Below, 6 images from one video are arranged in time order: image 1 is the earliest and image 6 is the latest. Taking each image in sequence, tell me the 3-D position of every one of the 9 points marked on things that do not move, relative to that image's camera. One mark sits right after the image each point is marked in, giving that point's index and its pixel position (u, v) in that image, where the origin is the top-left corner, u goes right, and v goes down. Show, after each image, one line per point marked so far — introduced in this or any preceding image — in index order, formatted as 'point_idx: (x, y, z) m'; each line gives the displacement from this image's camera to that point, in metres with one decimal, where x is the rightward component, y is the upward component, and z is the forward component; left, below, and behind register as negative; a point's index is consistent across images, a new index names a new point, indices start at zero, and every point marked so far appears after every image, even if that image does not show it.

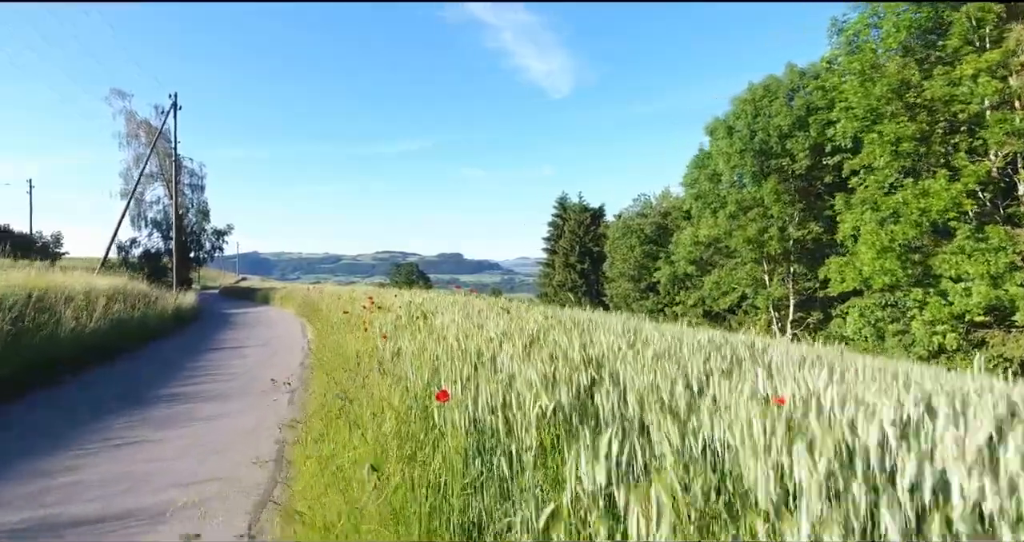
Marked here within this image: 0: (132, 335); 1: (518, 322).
0: (-8.5, -1.4, +14.4) m
1: (+0.1, -0.6, +6.9) m
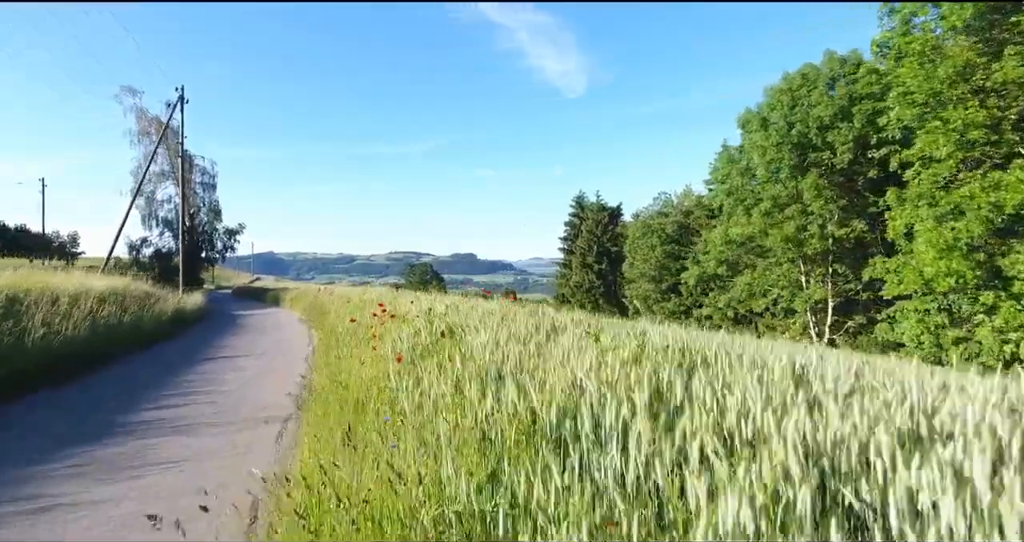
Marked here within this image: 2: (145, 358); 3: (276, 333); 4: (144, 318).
0: (-7.9, -1.4, +13.1) m
1: (+0.5, -0.6, +5.5) m
2: (-7.2, -1.7, +12.5) m
3: (-6.5, -1.7, +17.3) m
4: (-8.8, -1.1, +15.2) m
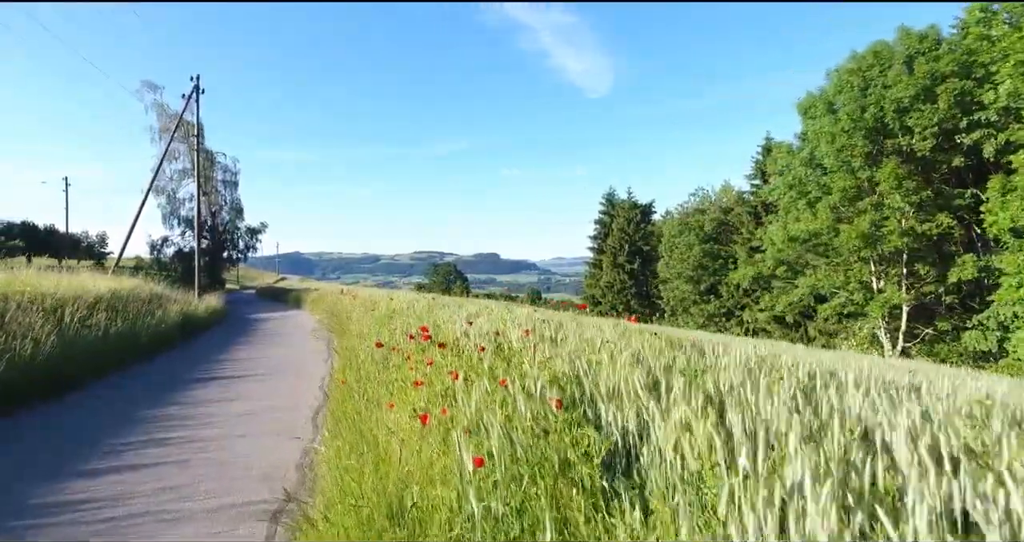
0: (-7.0, -1.4, +11.2) m
1: (+1.2, -0.6, +3.3) m
2: (-6.2, -1.7, +10.5) m
3: (-5.4, -1.7, +15.4) m
4: (-7.7, -1.2, +13.3) m
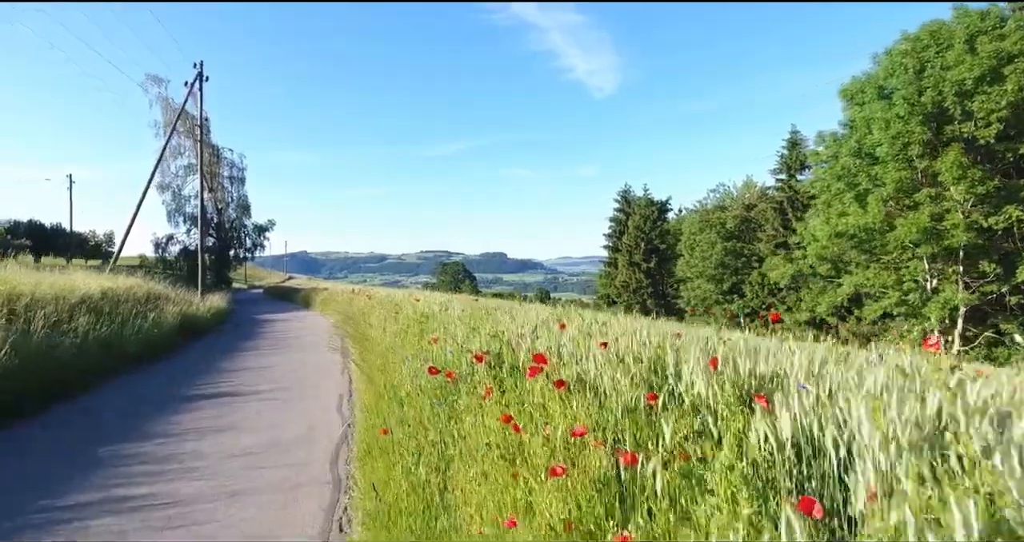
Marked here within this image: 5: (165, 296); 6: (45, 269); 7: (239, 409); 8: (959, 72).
0: (-6.3, -1.4, +9.7) m
1: (+1.8, -0.6, +1.6) m
2: (-5.5, -1.7, +9.0) m
3: (-4.6, -1.7, +13.8) m
4: (-7.0, -1.1, +11.8) m
5: (-9.9, -0.7, +18.1) m
6: (-12.8, +0.1, +17.4) m
7: (-3.1, -1.6, +7.2) m
8: (+13.9, +6.1, +19.6) m
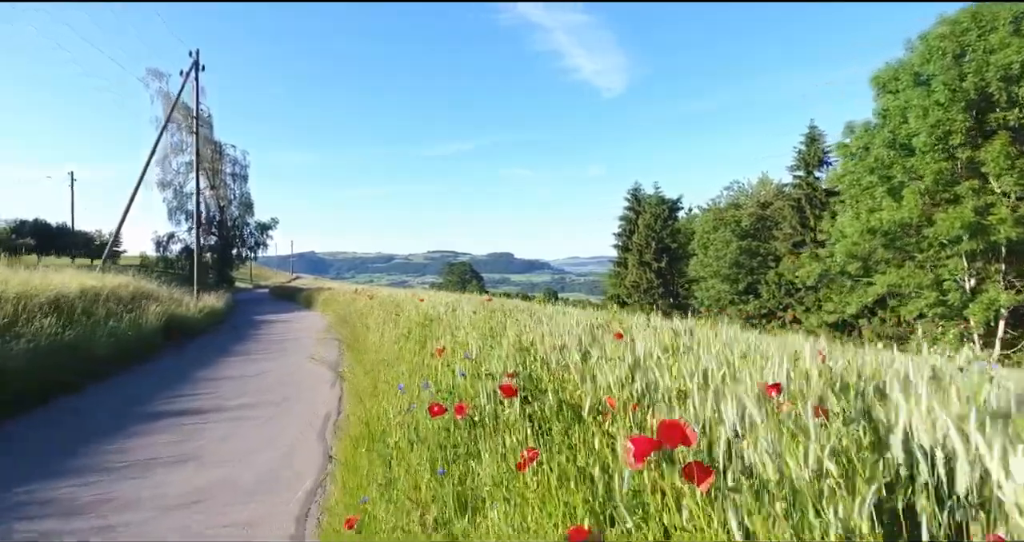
0: (-6.0, -1.3, +8.5) m
1: (+1.9, -0.5, +0.4) m
2: (-5.3, -1.6, +7.8) m
3: (-4.3, -1.6, +12.6) m
4: (-6.8, -1.0, +10.6) m
5: (-9.6, -0.7, +17.0) m
6: (-12.5, +0.2, +16.3) m
7: (-2.9, -1.5, +6.0) m
8: (+14.2, +6.2, +18.2) m
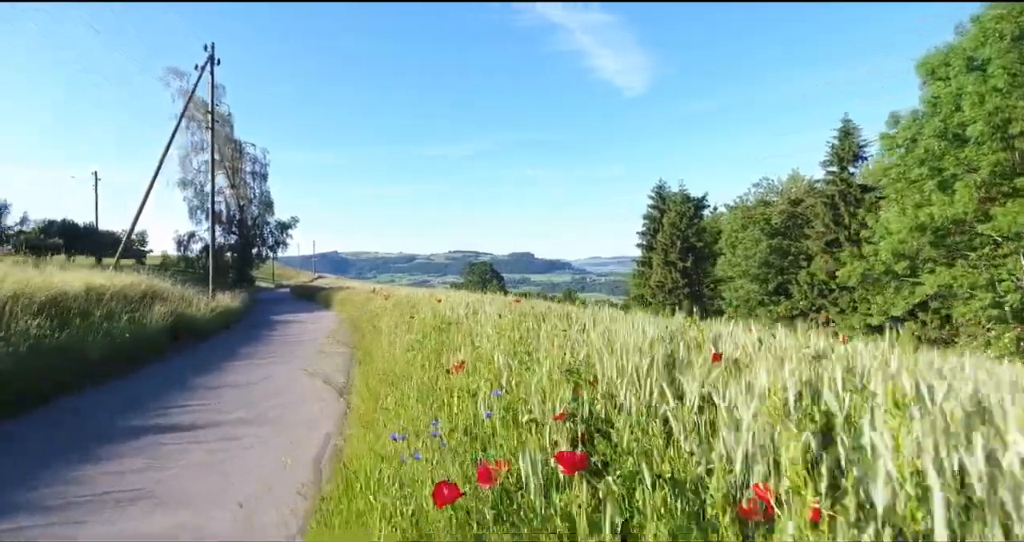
0: (-5.7, -1.3, +7.8) m
1: (+2.0, -0.5, -0.6) m
2: (-5.0, -1.6, +7.0) m
3: (-3.8, -1.6, +11.8) m
4: (-6.3, -1.0, +9.9) m
5: (-8.9, -0.6, +16.3) m
6: (-11.9, +0.2, +15.8) m
7: (-2.6, -1.5, +5.1) m
8: (+14.8, +6.2, +16.8) m
